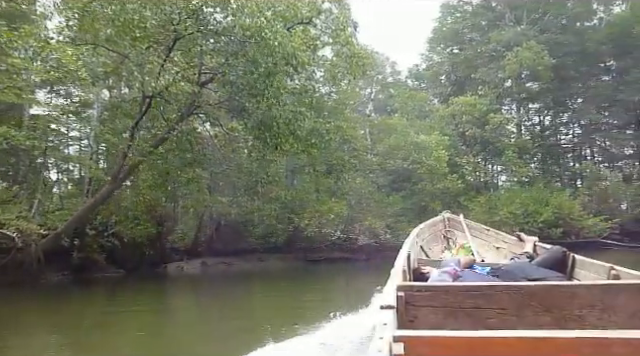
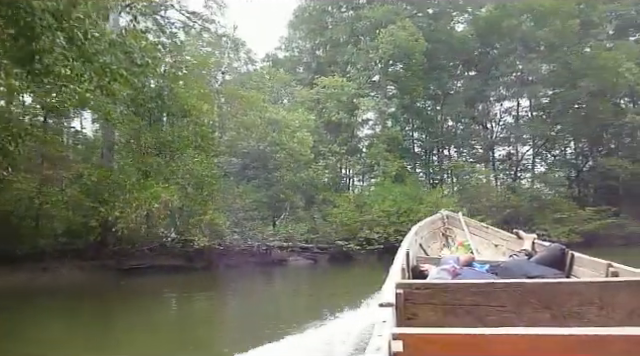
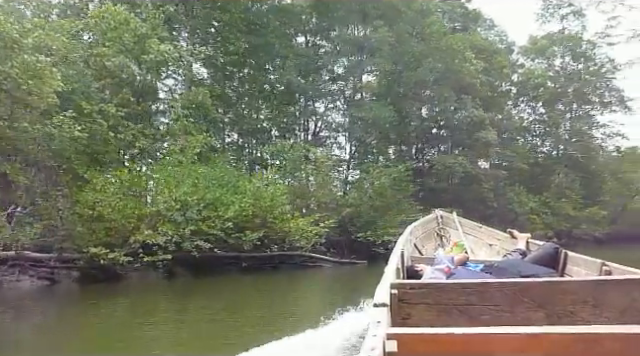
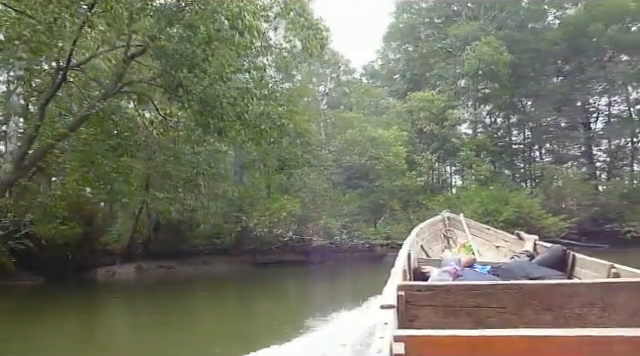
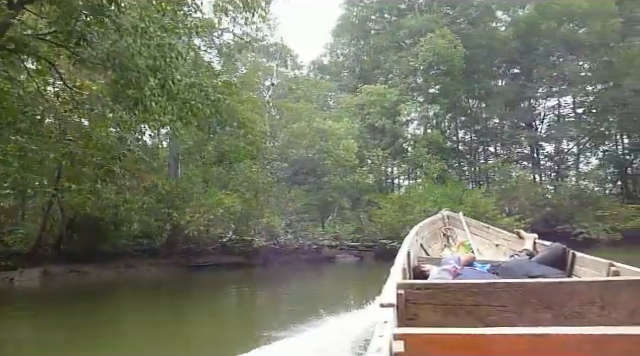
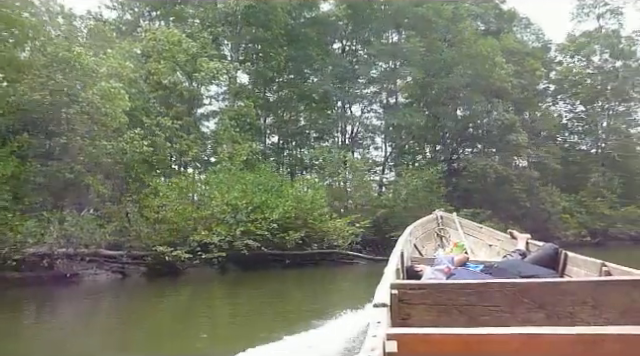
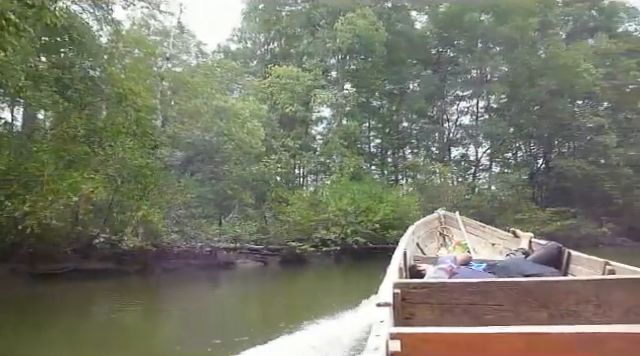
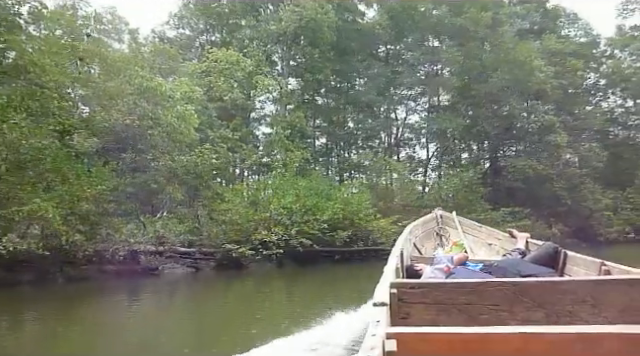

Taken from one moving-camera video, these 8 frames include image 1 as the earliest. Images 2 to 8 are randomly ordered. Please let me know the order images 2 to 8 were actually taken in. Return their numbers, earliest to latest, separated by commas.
4, 5, 2, 7, 8, 6, 3
